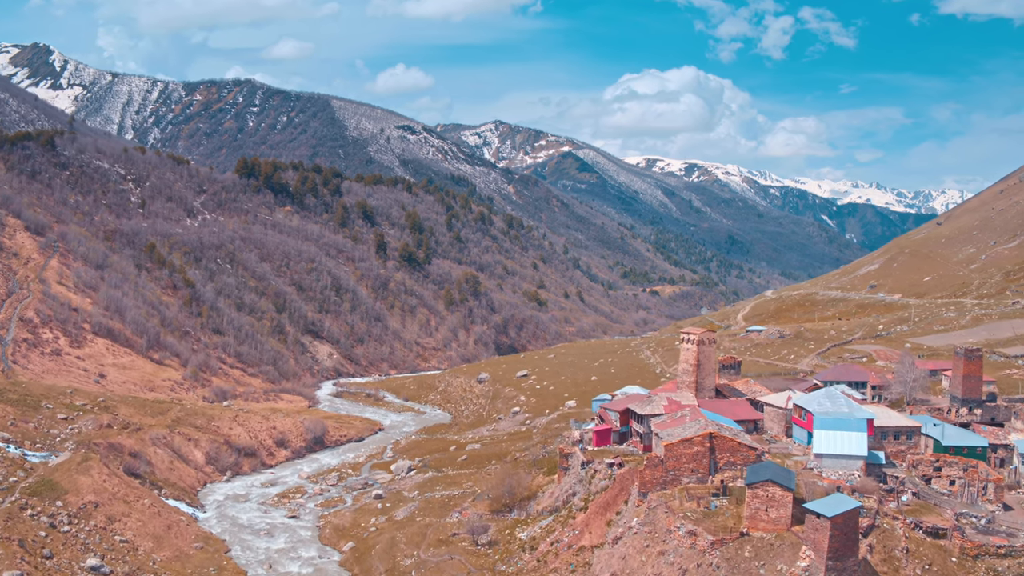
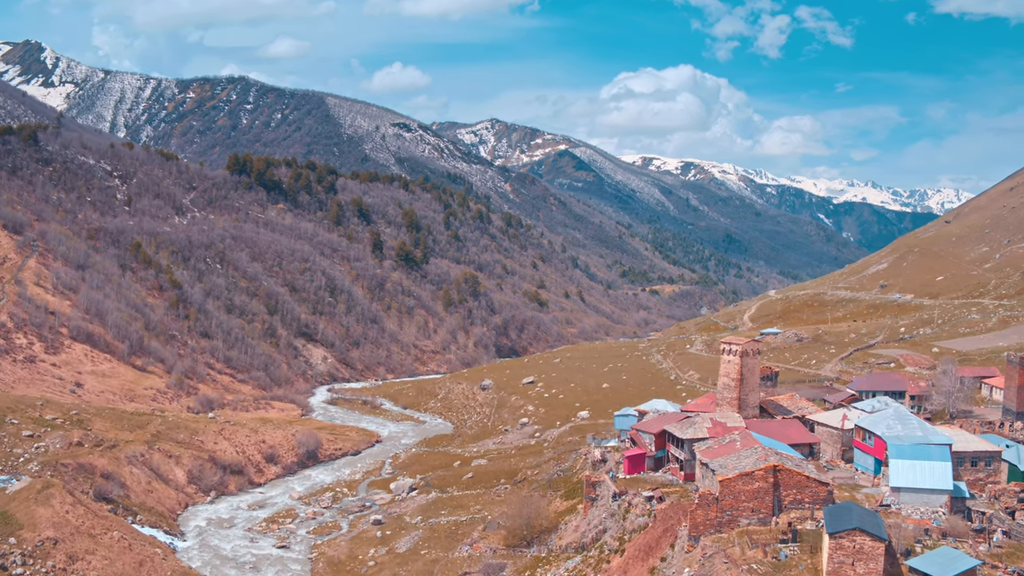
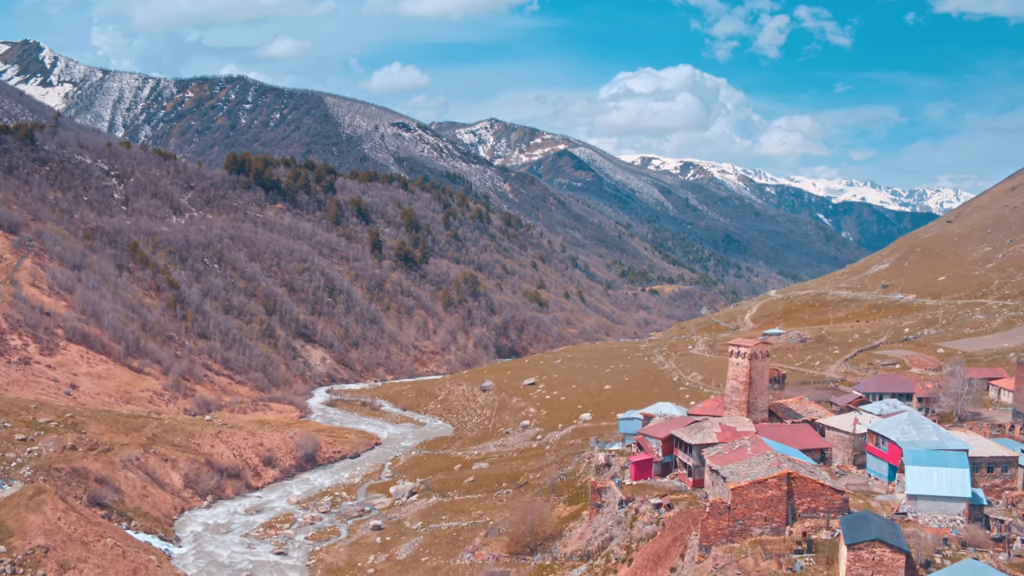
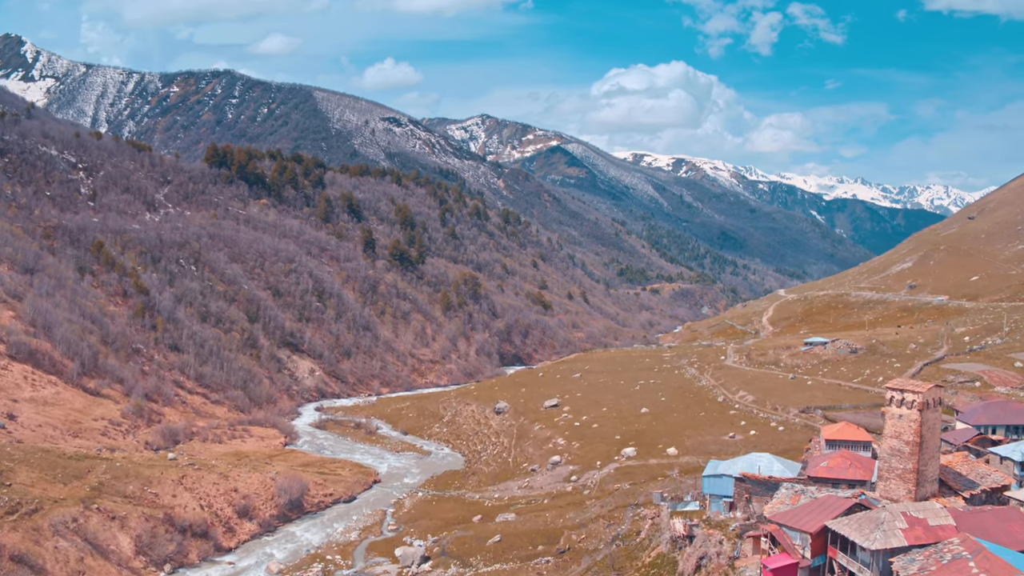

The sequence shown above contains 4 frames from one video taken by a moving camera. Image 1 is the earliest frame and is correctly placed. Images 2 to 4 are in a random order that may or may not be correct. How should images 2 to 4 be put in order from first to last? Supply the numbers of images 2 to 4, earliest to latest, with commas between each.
2, 3, 4
